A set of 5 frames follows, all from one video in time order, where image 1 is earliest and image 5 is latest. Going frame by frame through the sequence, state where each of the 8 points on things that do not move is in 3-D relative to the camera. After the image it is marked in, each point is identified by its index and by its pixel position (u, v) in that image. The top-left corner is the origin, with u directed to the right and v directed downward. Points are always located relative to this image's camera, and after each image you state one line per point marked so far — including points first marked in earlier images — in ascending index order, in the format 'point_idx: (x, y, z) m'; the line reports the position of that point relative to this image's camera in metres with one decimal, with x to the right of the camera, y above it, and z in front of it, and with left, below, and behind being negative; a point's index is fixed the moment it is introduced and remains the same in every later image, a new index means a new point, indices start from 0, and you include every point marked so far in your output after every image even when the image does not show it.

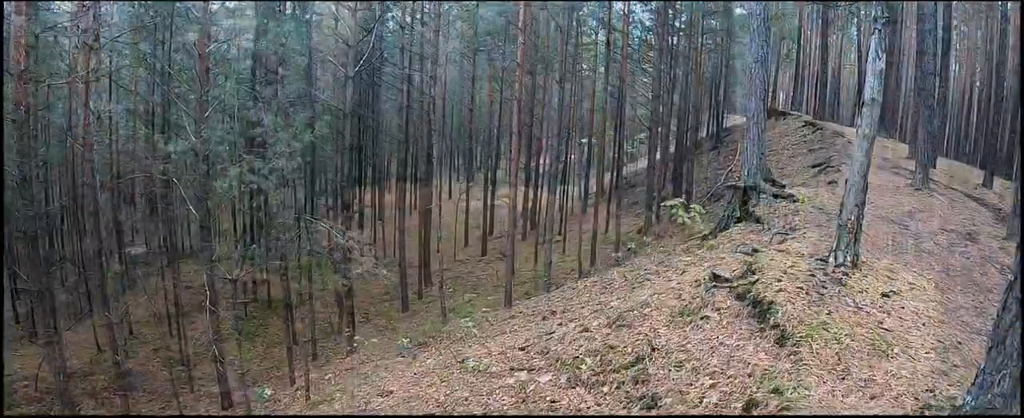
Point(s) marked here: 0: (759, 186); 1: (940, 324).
0: (+4.3, +0.3, +10.9) m
1: (+5.0, -1.3, +7.2) m
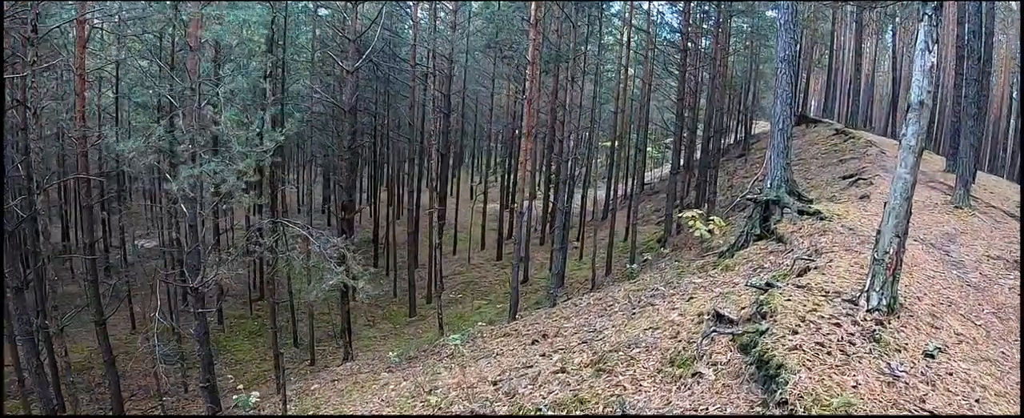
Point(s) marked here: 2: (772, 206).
0: (+4.4, +0.1, +10.2) m
1: (+4.9, -1.6, +6.4) m
2: (+4.1, 0.0, +10.0) m
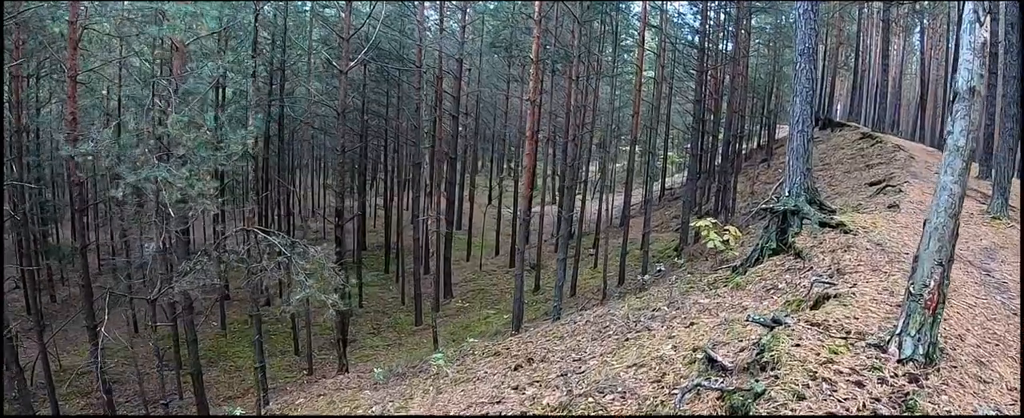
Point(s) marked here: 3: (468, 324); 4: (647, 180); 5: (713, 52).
0: (+4.4, 0.0, +9.5) m
1: (+4.8, -1.7, +5.7) m
2: (+4.1, -0.1, +9.4) m
3: (-1.0, -2.7, +14.3) m
4: (+4.0, +0.8, +18.9) m
5: (+5.7, +4.5, +17.8) m
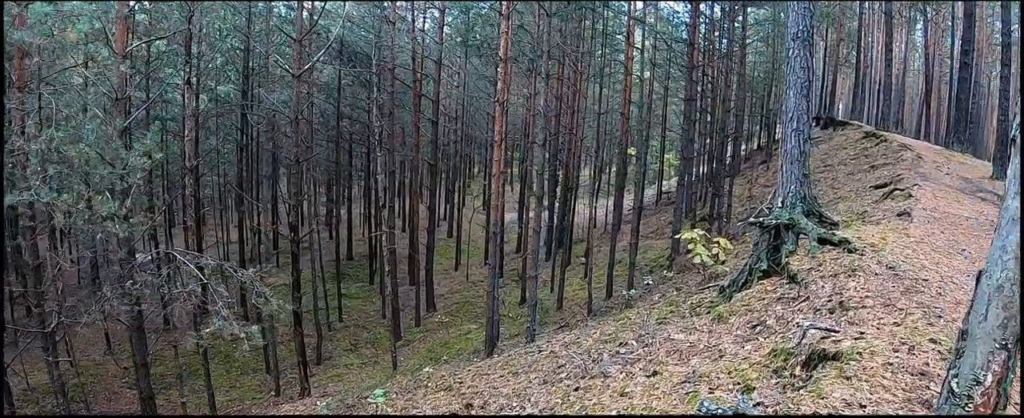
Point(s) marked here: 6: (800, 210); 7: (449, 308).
0: (+4.0, -0.1, +8.6) m
1: (+4.4, -1.7, +4.8) m
2: (+3.7, -0.2, +8.5) m
3: (-1.4, -2.8, +13.5) m
4: (+3.7, +0.7, +18.0) m
5: (+5.3, +4.3, +17.0) m
6: (+4.1, +0.1, +8.9) m
7: (-1.6, -2.5, +16.2) m
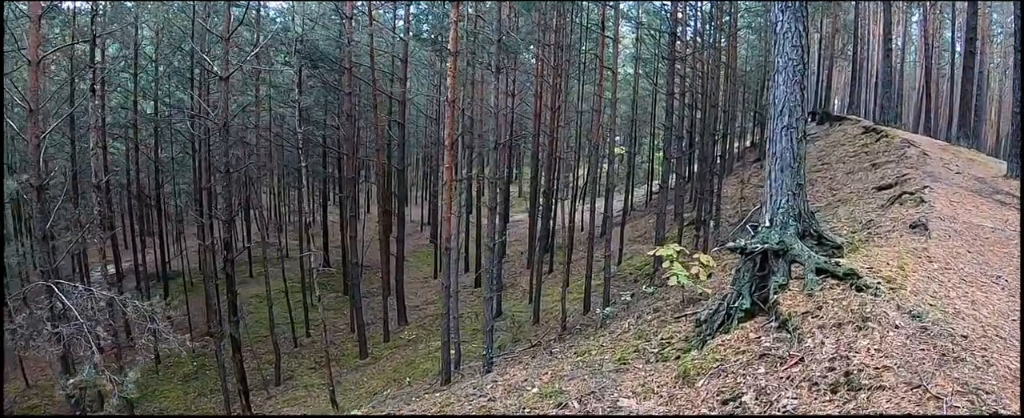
0: (+3.5, -0.2, +7.6) m
1: (+3.9, -1.8, +3.8) m
2: (+3.2, -0.3, +7.5) m
3: (-1.9, -3.0, +12.4) m
4: (+3.1, +0.6, +17.0) m
5: (+4.7, +4.3, +15.9) m
6: (+3.6, 0.0, +7.8) m
7: (-2.1, -2.7, +15.1) m
